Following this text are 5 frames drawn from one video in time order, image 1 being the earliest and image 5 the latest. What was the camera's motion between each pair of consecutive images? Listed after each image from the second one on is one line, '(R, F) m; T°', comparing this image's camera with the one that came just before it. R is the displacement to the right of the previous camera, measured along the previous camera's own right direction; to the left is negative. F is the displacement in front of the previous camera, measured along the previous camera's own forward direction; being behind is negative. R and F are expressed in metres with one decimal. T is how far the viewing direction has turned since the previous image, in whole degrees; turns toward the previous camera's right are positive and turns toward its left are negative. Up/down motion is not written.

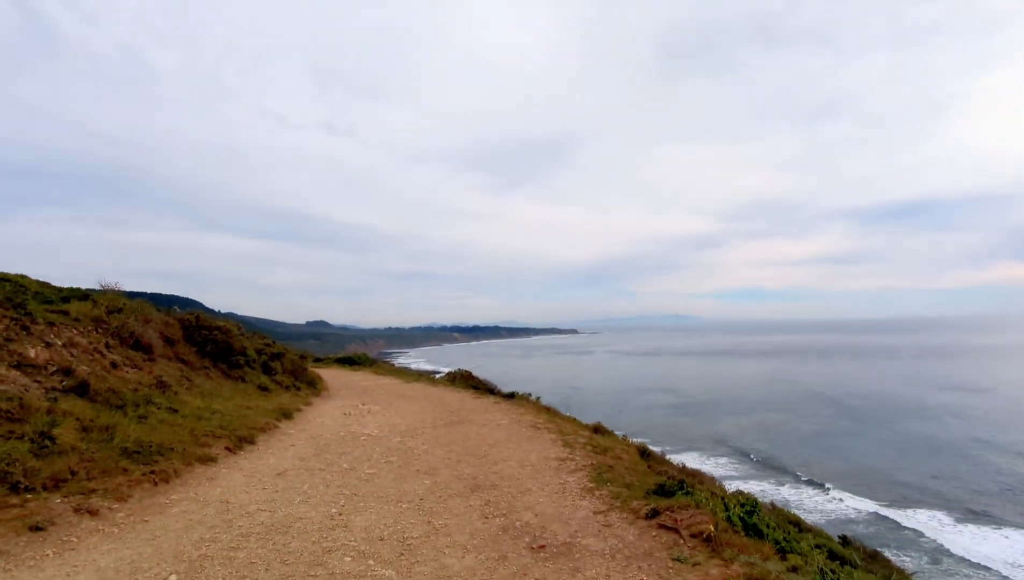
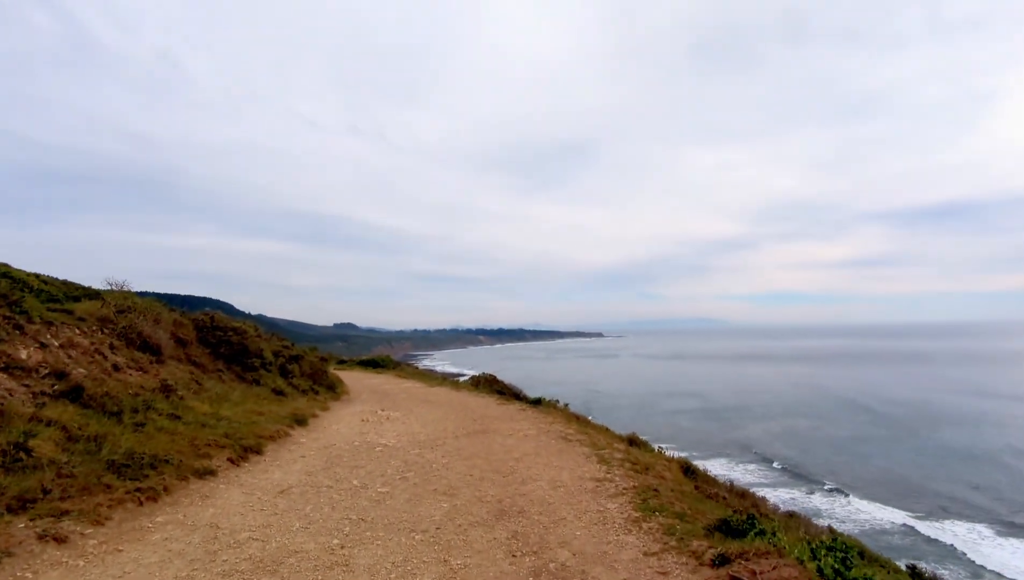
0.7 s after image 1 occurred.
(-0.1, +1.0) m; -3°
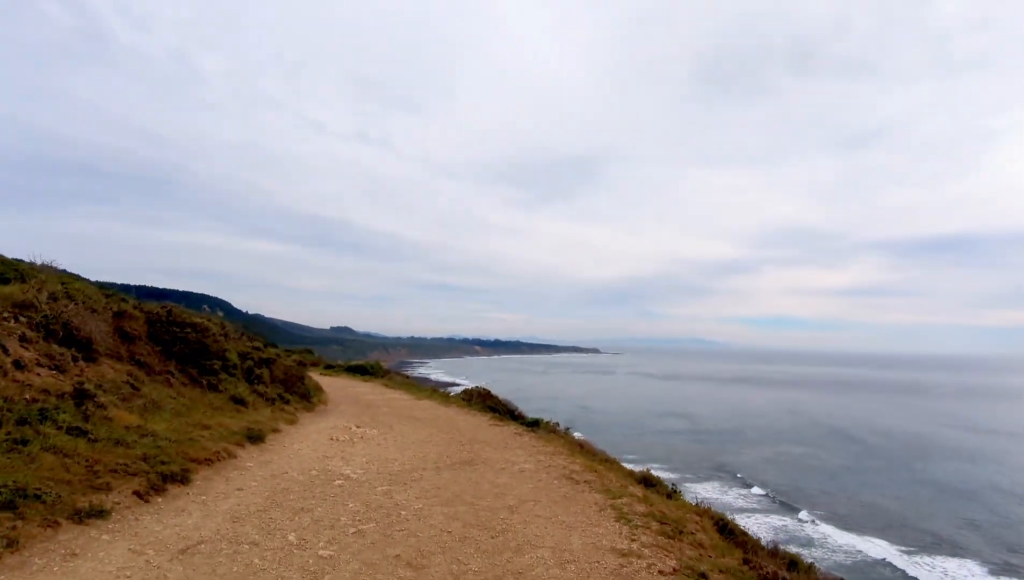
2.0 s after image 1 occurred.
(0.0, +2.0) m; 0°
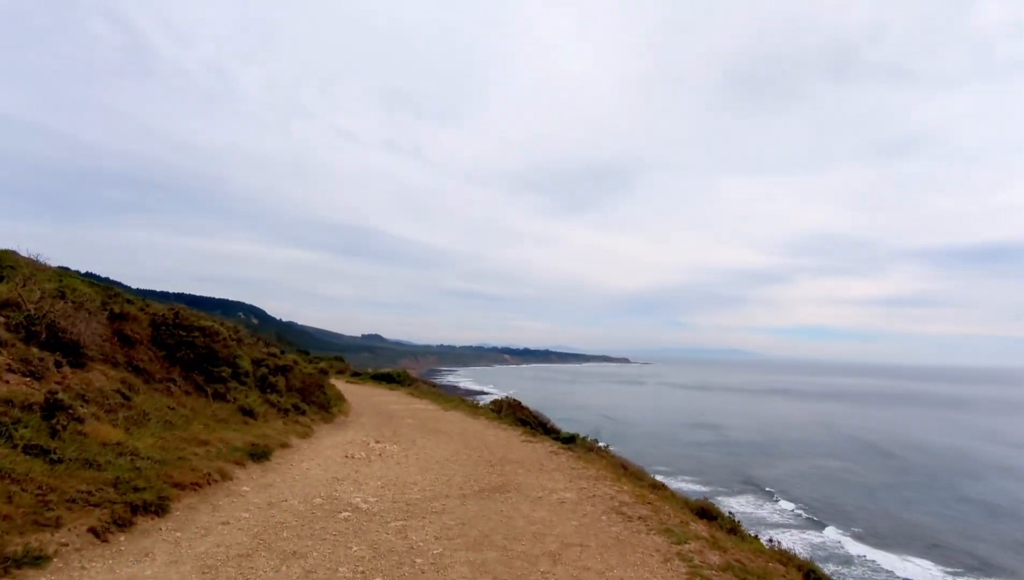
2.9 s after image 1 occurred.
(-0.1, +1.4) m; -3°
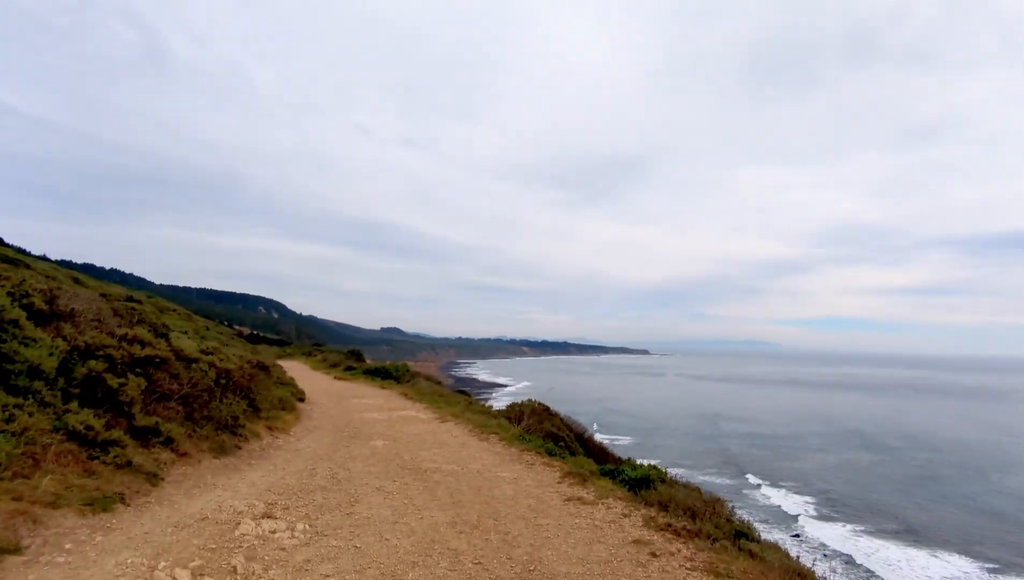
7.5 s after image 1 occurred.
(-0.2, +6.8) m; -2°
